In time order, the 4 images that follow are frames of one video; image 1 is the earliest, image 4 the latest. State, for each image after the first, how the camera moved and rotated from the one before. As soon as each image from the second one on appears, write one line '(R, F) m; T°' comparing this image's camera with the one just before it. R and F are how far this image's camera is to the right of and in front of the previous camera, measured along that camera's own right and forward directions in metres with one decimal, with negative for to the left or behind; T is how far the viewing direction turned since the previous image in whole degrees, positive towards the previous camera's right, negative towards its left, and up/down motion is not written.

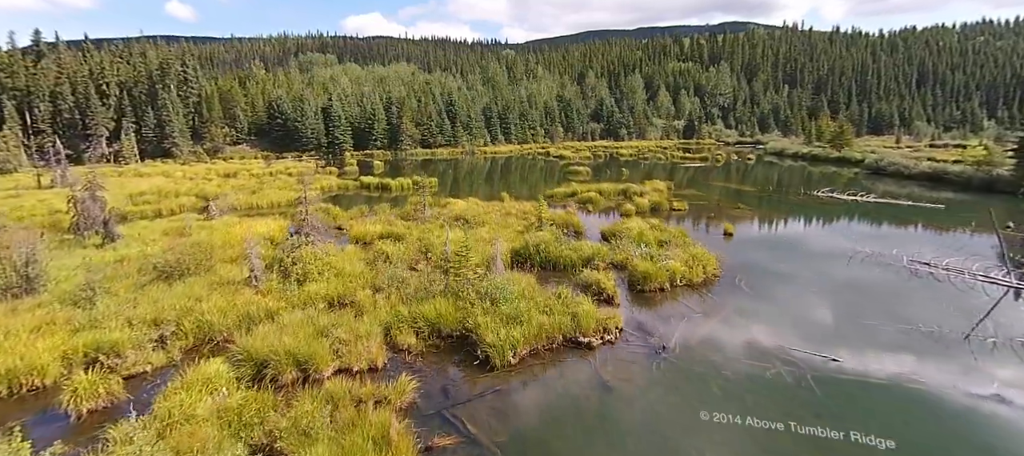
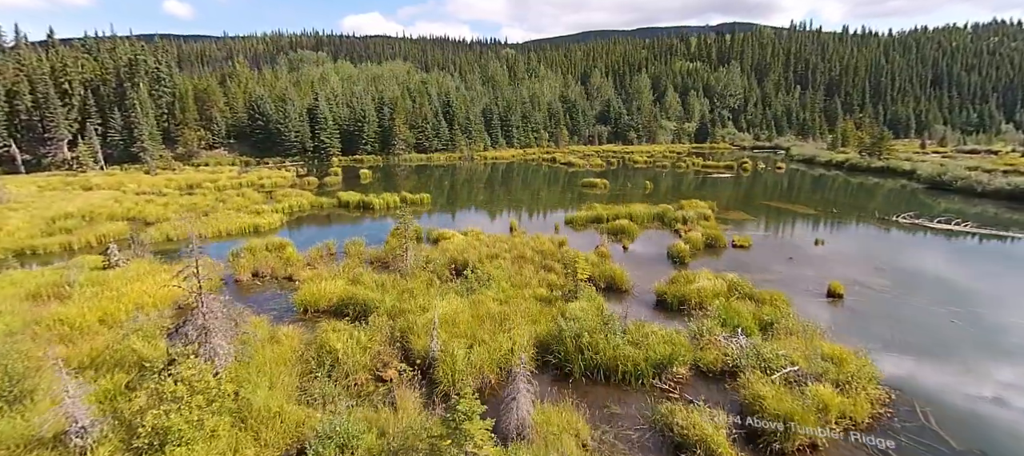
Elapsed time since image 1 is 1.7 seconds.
(-0.7, +6.5) m; 0°
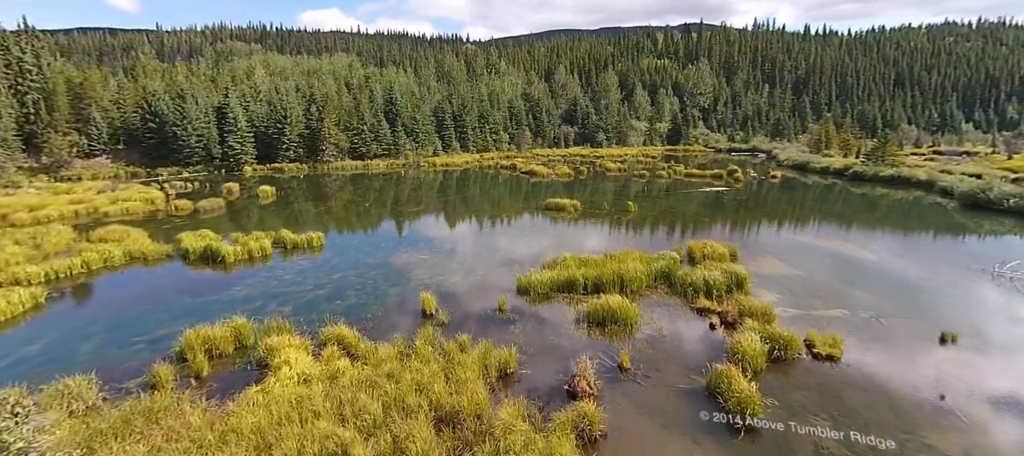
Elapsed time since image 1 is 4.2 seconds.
(+1.8, +10.5) m; +4°
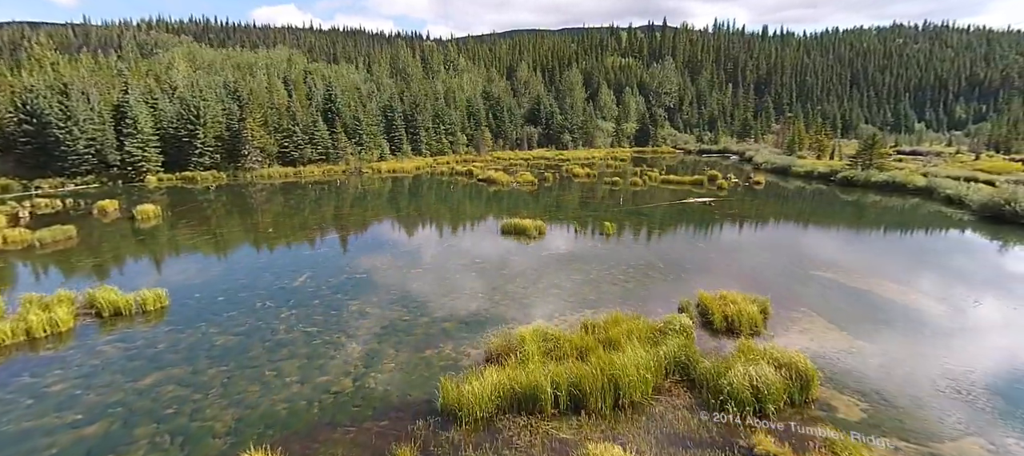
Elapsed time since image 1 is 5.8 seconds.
(+1.0, +6.9) m; +4°
